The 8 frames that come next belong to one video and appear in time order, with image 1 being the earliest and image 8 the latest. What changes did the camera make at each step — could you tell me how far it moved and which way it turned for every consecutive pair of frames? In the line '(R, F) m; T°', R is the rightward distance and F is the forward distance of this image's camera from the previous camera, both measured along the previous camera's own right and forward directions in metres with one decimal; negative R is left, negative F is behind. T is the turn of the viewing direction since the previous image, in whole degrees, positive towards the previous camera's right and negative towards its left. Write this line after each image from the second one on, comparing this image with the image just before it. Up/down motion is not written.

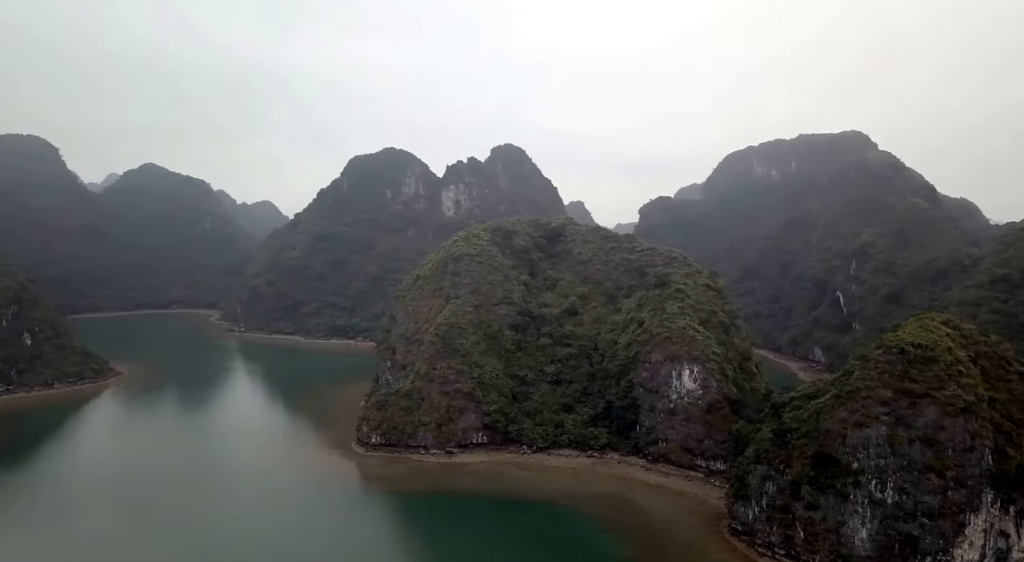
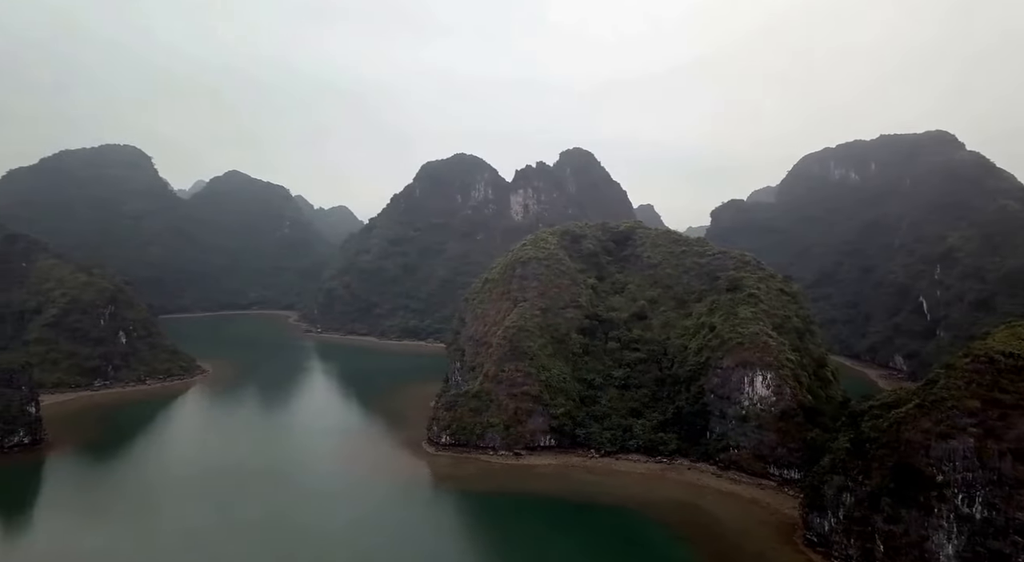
(-0.3, -0.4) m; -5°
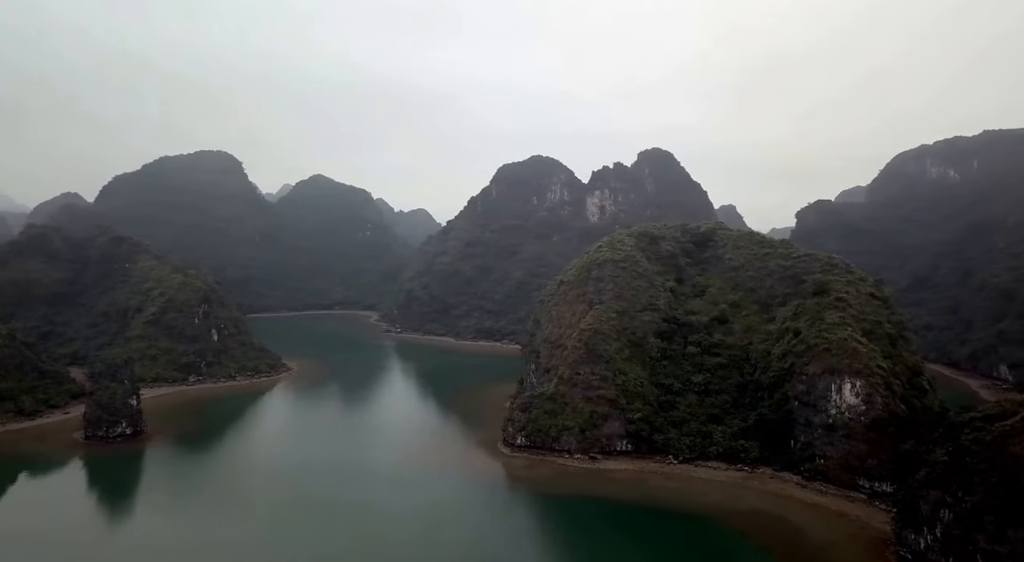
(-0.4, 0.0) m; -6°
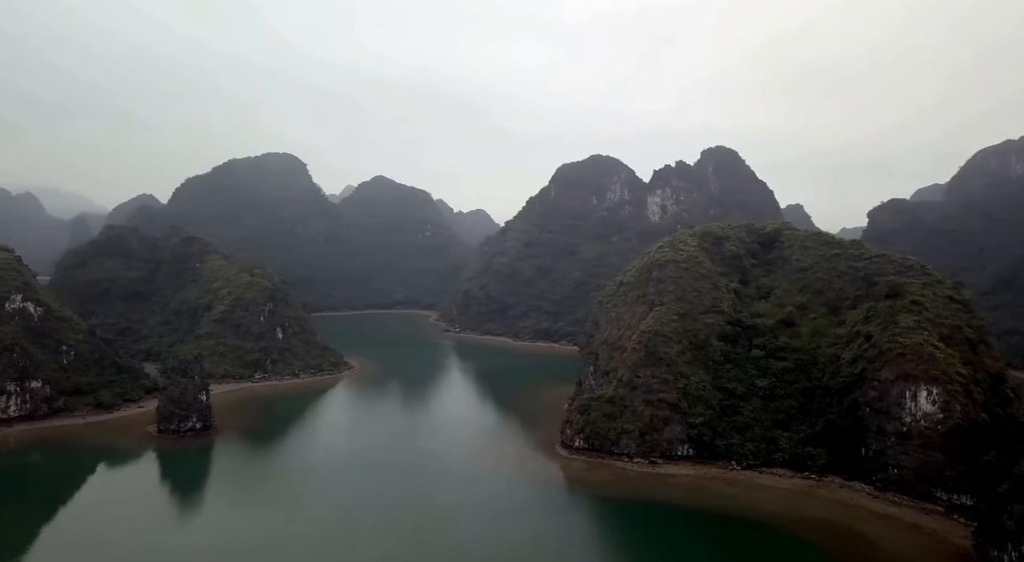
(-0.5, +0.2) m; -4°
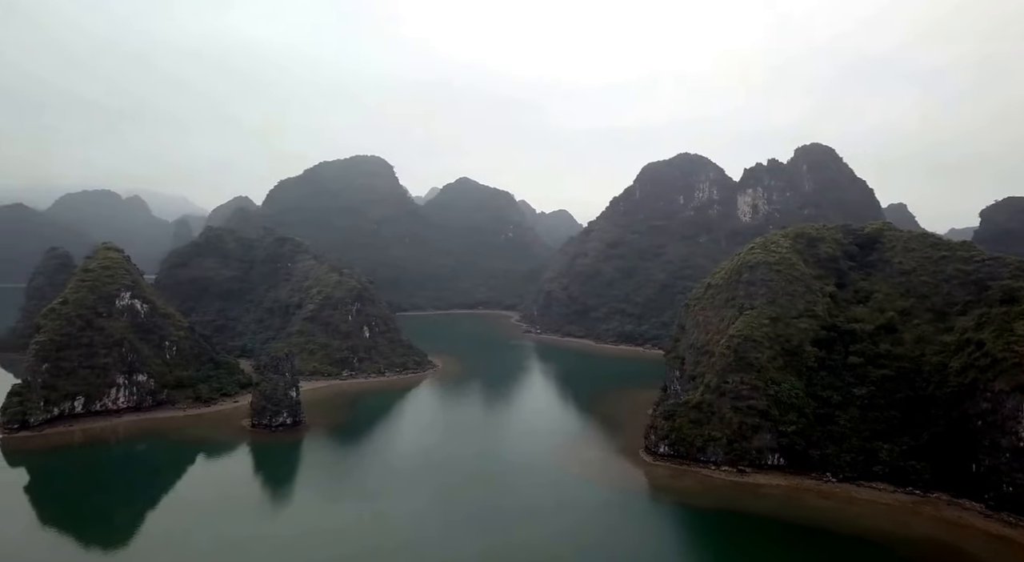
(-0.8, +0.3) m; -6°
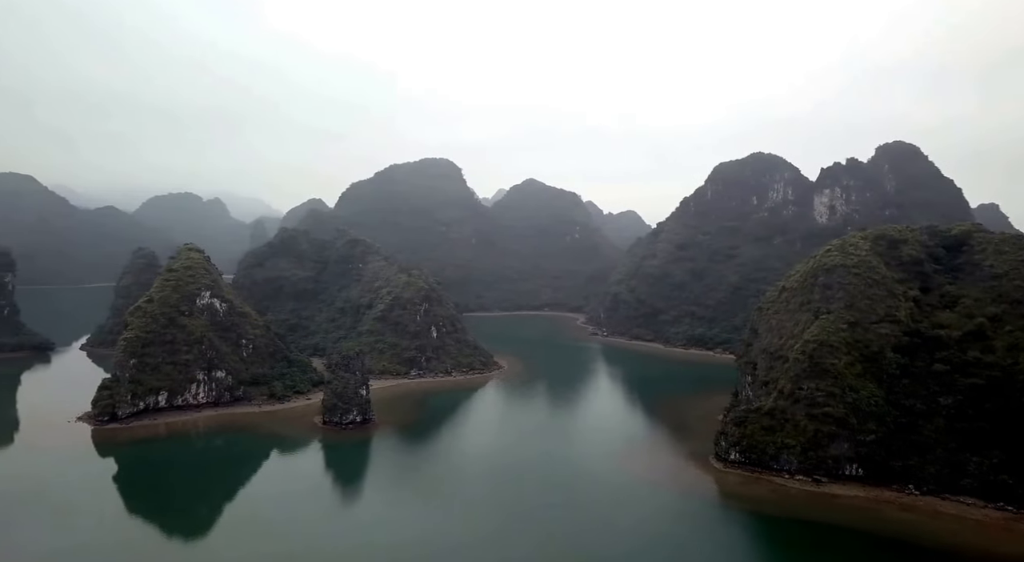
(-0.7, +0.1) m; -5°
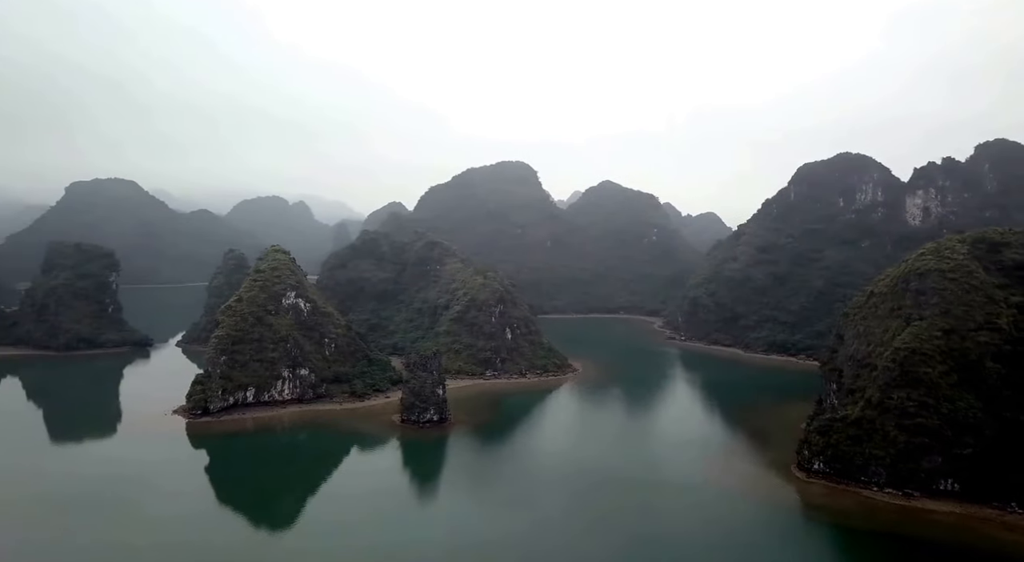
(-0.5, -0.1) m; -5°
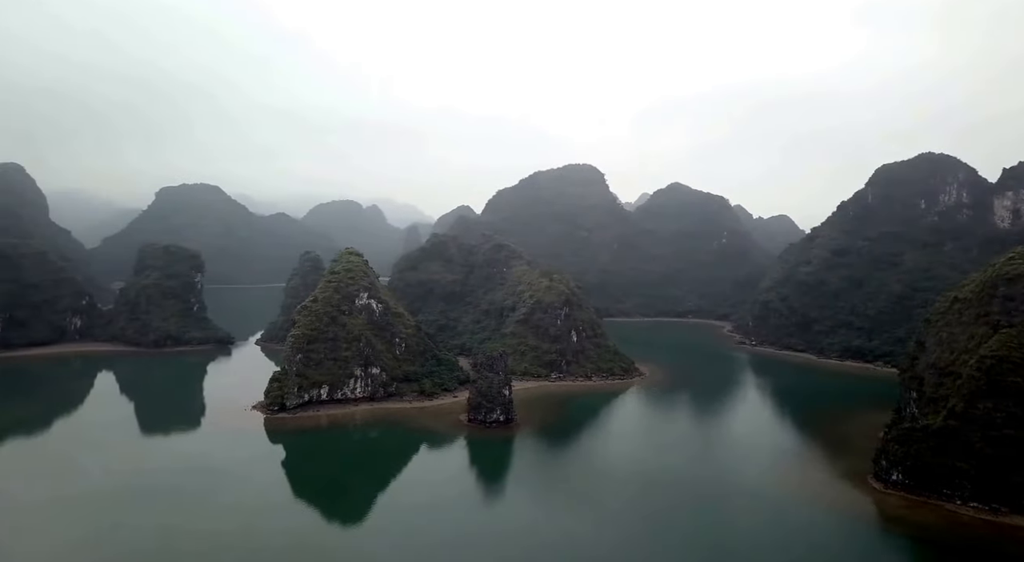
(-0.1, -0.4) m; -5°
